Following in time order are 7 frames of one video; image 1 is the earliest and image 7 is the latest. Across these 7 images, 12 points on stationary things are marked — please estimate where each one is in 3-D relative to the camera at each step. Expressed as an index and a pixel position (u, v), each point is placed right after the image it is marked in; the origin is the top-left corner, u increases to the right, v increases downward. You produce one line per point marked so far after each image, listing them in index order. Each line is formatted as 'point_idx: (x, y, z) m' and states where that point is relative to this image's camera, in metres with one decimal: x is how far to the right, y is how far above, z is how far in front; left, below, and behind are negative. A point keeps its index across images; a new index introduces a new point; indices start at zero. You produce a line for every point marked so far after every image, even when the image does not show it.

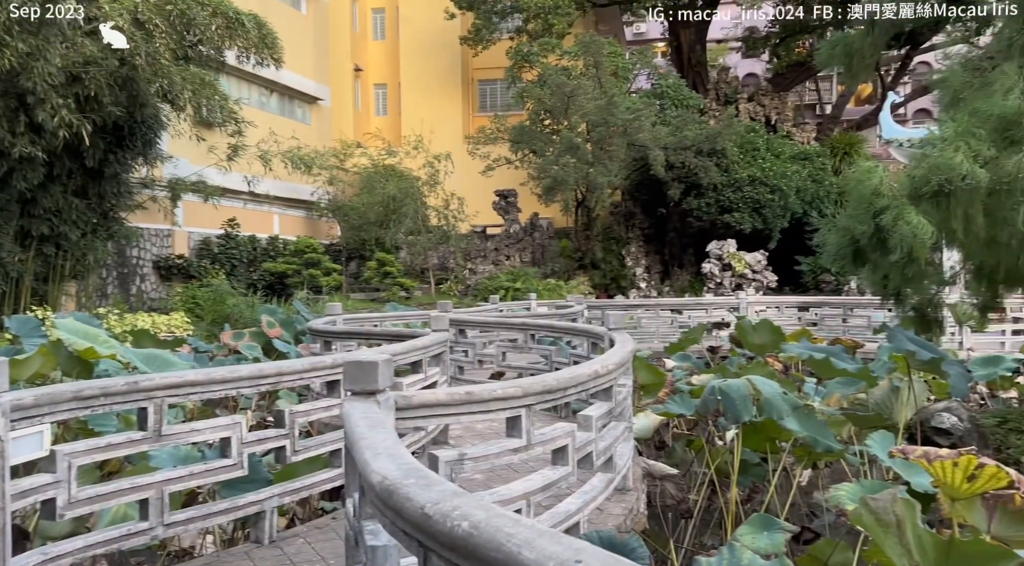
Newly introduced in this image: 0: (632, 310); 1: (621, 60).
0: (+1.3, -0.3, +11.2) m
1: (+1.7, +3.3, +15.9) m
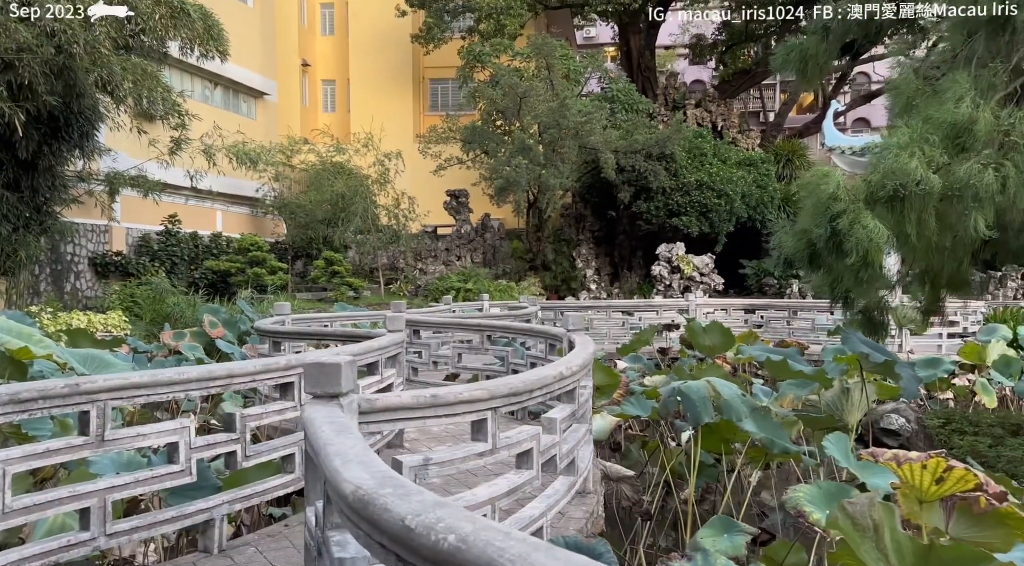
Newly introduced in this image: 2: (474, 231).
0: (+0.8, -0.3, +11.2) m
1: (+0.9, +3.3, +15.9) m
2: (-0.6, +0.9, +16.9) m
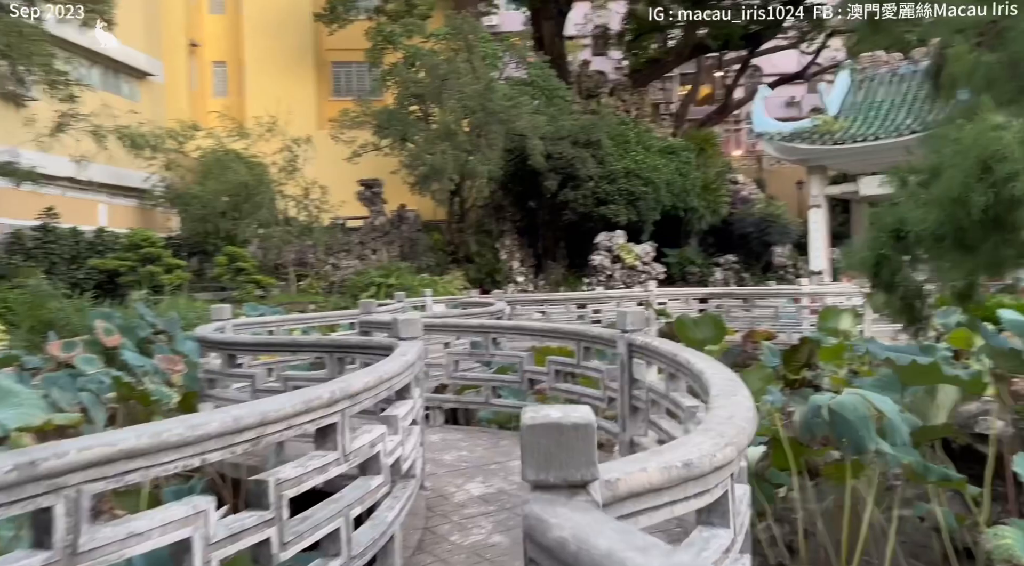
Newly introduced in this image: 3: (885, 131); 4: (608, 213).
0: (+0.1, -0.2, +10.2) m
1: (-0.3, +3.3, +14.9) m
2: (-1.8, +0.9, +15.8) m
3: (+5.3, +2.2, +15.5) m
4: (+1.4, +1.0, +15.4) m
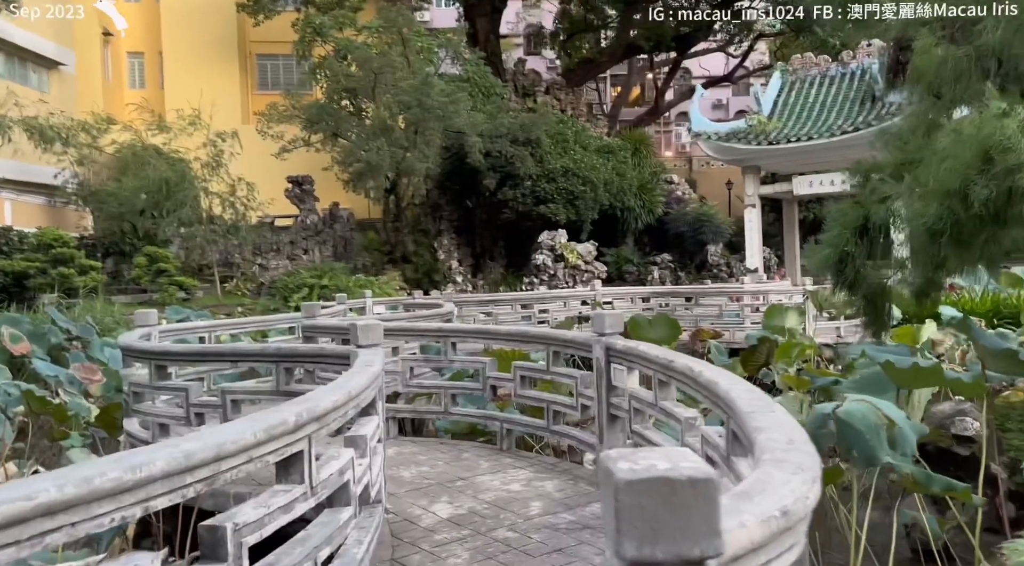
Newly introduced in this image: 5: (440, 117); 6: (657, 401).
0: (-0.4, -0.2, +9.7) m
1: (-1.2, +3.3, +14.4) m
2: (-2.8, +0.9, +15.1) m
3: (+4.4, +2.2, +15.4) m
4: (+0.5, +1.0, +15.0) m
5: (-1.0, +2.2, +13.9) m
6: (+0.5, -0.4, +3.9) m
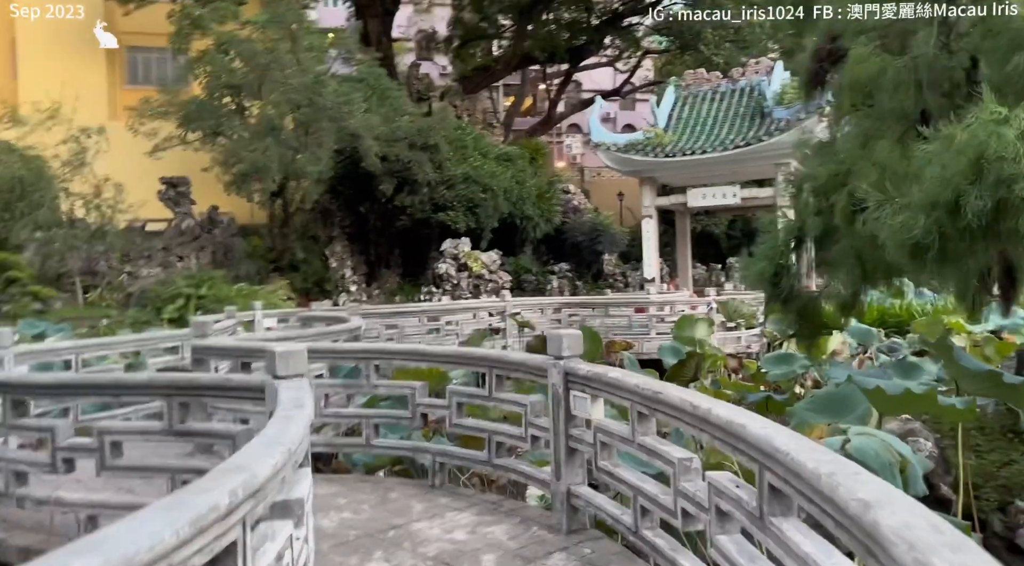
0: (-1.2, -0.3, +9.0) m
1: (-2.5, +3.2, +13.6) m
2: (-4.2, +0.8, +14.1) m
3: (+2.9, +2.0, +15.2) m
4: (-0.9, +0.9, +14.3) m
5: (-2.2, +2.1, +13.1) m
6: (+0.4, -0.5, +3.3) m
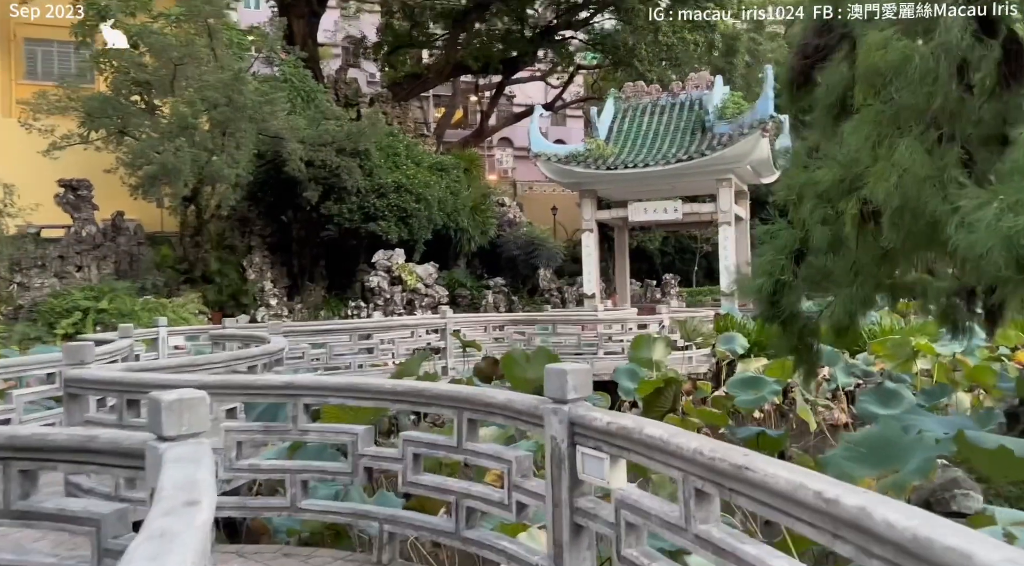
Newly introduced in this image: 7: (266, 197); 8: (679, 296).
0: (-1.6, -0.4, +7.9) m
1: (-3.2, +3.0, +12.4) m
2: (-5.0, +0.6, +12.8) m
3: (+2.1, +1.7, +14.4) m
4: (-1.7, +0.7, +13.2) m
5: (-2.9, +1.9, +11.9) m
6: (+0.4, -0.5, +2.3) m
7: (-3.2, +1.1, +13.7) m
8: (+2.9, -0.2, +18.1) m
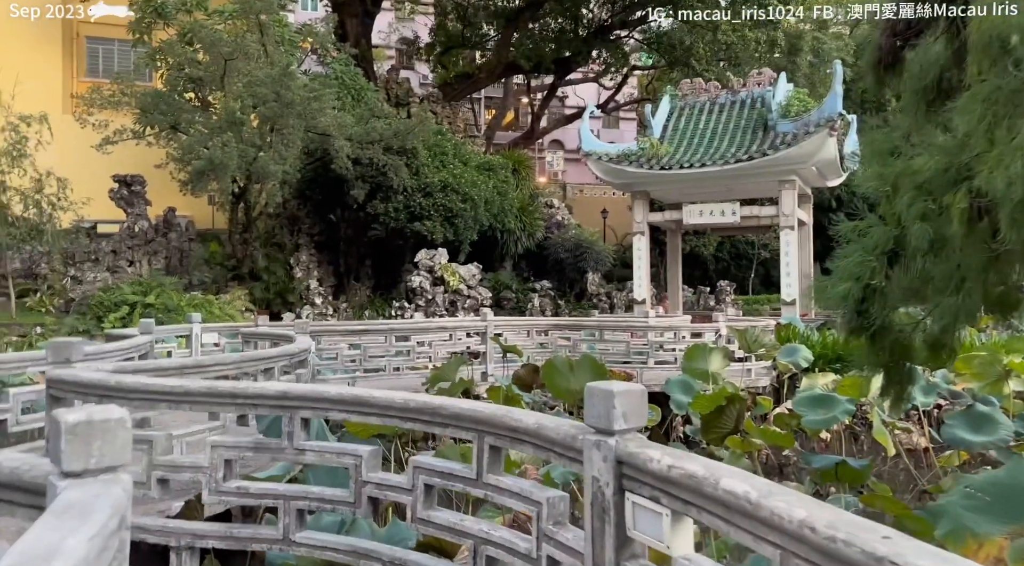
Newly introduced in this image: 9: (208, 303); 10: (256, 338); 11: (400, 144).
0: (-1.4, -0.4, +7.7) m
1: (-2.6, +3.0, +12.4) m
2: (-4.4, +0.7, +12.8) m
3: (+2.7, +1.7, +14.0) m
4: (-1.1, +0.7, +13.1) m
5: (-2.4, +1.9, +11.8) m
6: (+0.3, -0.5, +2.1) m
7: (-2.6, +1.1, +13.7) m
8: (+3.7, -0.3, +17.7) m
9: (-3.2, -0.2, +11.1) m
10: (-1.7, -0.4, +7.2) m
11: (-1.4, +1.7, +13.0) m
